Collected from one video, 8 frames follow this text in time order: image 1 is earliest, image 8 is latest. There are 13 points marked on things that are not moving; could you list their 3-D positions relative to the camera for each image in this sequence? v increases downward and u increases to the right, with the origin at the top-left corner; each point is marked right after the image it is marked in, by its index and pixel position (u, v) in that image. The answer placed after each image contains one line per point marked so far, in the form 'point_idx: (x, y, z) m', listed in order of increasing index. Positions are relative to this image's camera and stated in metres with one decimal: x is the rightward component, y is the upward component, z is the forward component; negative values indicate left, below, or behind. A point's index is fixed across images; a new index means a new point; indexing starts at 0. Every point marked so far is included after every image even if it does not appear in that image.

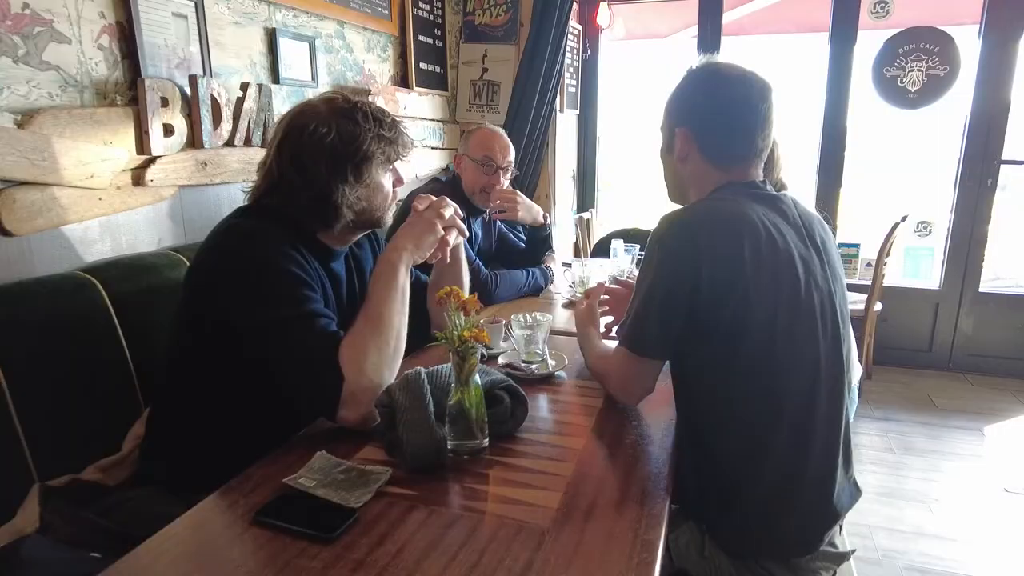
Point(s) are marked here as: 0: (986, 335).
0: (+2.3, -0.2, +3.1) m
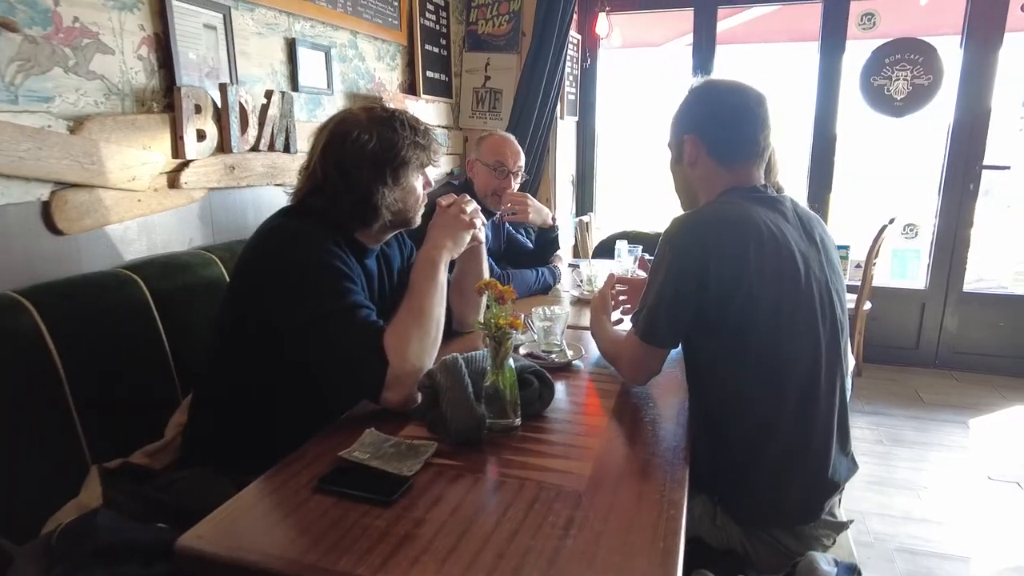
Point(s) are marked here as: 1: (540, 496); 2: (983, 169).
0: (+2.3, -0.2, +3.3) m
1: (0.0, -0.3, +0.9) m
2: (+2.2, +0.6, +3.1) m
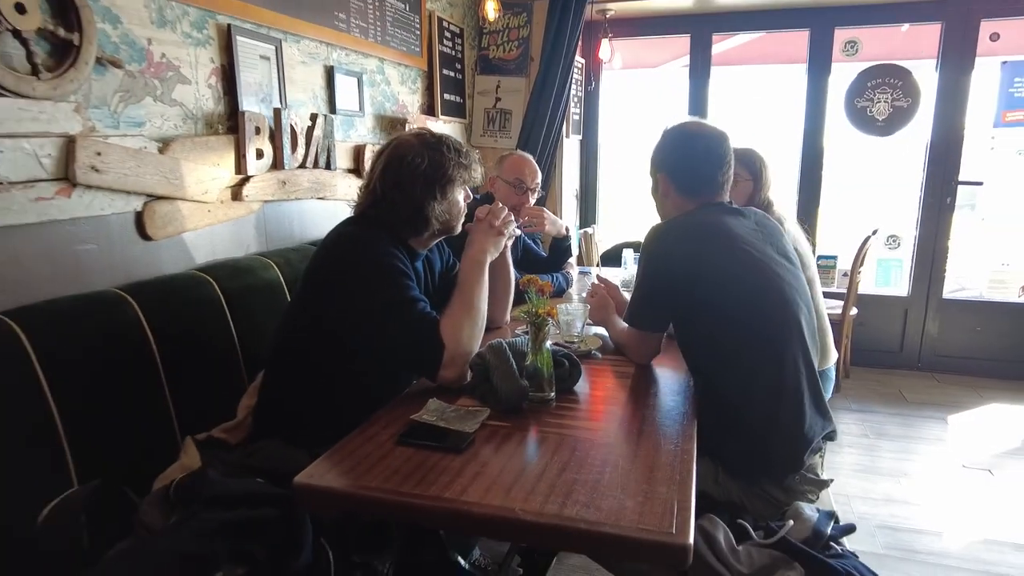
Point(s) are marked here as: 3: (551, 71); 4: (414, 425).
0: (+2.3, -0.3, +3.5) m
1: (+0.1, -0.3, +1.1) m
2: (+2.3, +0.5, +3.4) m
3: (+0.2, +1.1, +3.3) m
4: (-0.2, -0.2, +1.2) m
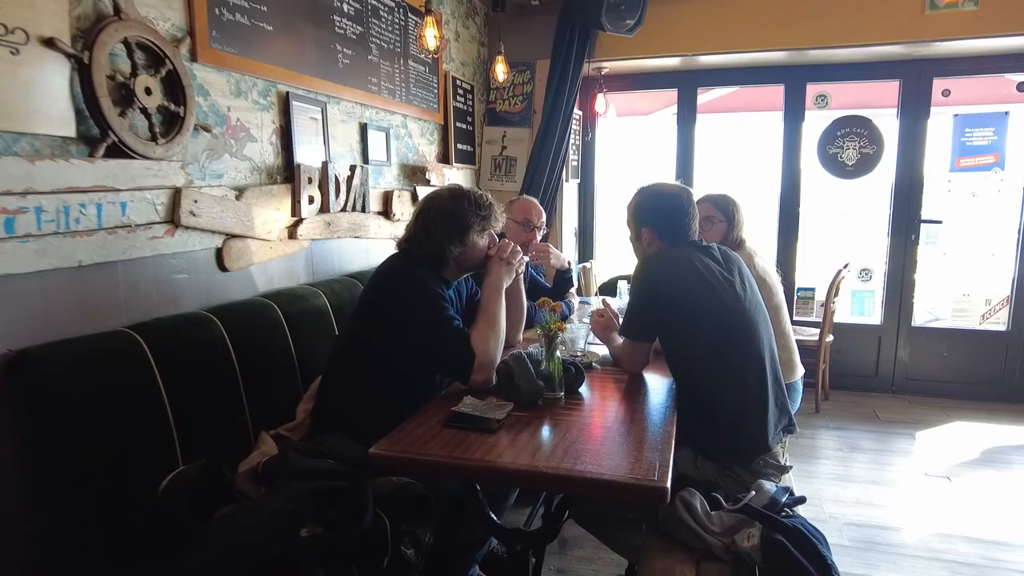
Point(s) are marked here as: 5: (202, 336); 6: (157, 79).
0: (+2.4, -0.4, +3.8) m
1: (+0.2, -0.3, +1.4) m
2: (+2.3, +0.4, +3.7) m
3: (+0.2, +0.9, +3.7) m
4: (-0.1, -0.3, +1.5) m
5: (-0.7, -0.1, +1.6) m
6: (-0.9, +0.5, +1.6) m
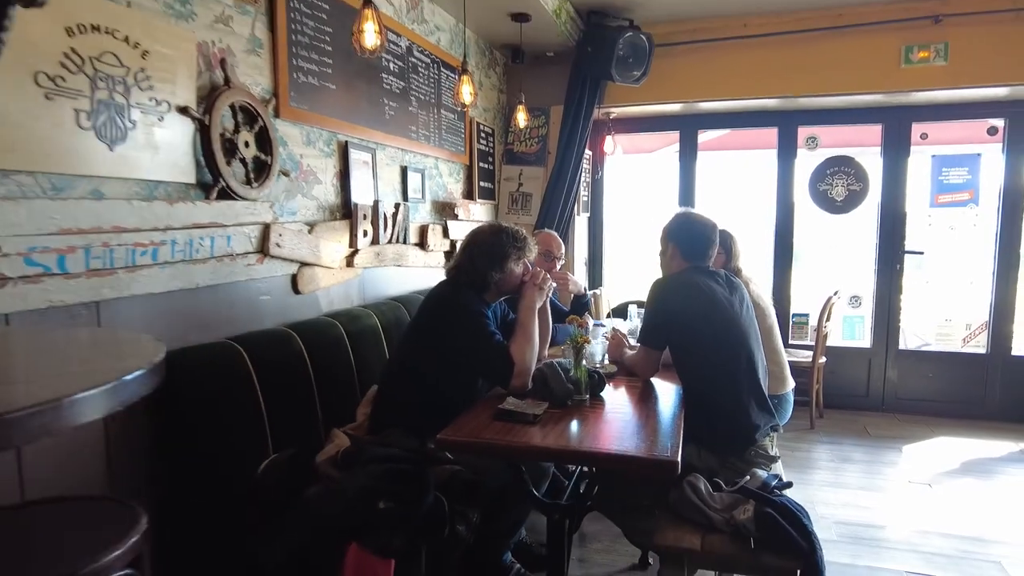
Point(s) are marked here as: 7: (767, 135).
0: (+2.5, -0.6, +4.1) m
1: (+0.2, -0.3, +1.7) m
2: (+2.4, +0.2, +4.1) m
3: (+0.3, +0.8, +4.0) m
4: (0.0, -0.3, +1.8) m
5: (-0.6, -0.2, +1.9) m
6: (-0.8, +0.5, +1.9) m
7: (+1.7, +1.0, +4.3) m
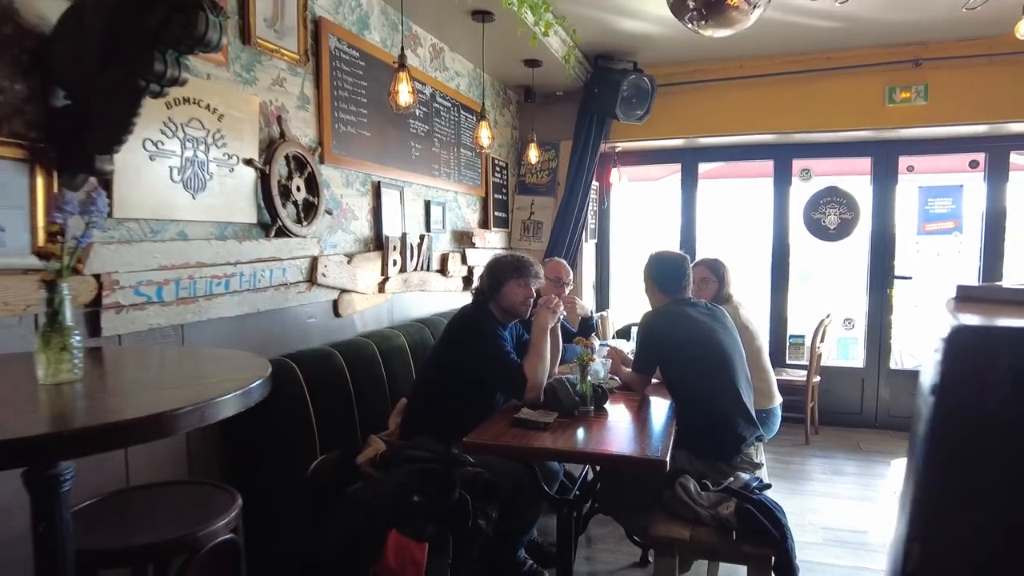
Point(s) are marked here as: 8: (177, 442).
0: (+2.5, -0.7, +4.3) m
1: (+0.3, -0.4, +2.0) m
2: (+2.5, +0.1, +4.3) m
3: (+0.4, +0.6, +4.3) m
4: (0.0, -0.4, +2.0) m
5: (-0.6, -0.2, +2.2) m
6: (-0.7, +0.4, +2.2) m
7: (+1.8, +0.8, +4.6) m
8: (-0.9, -0.4, +1.8) m
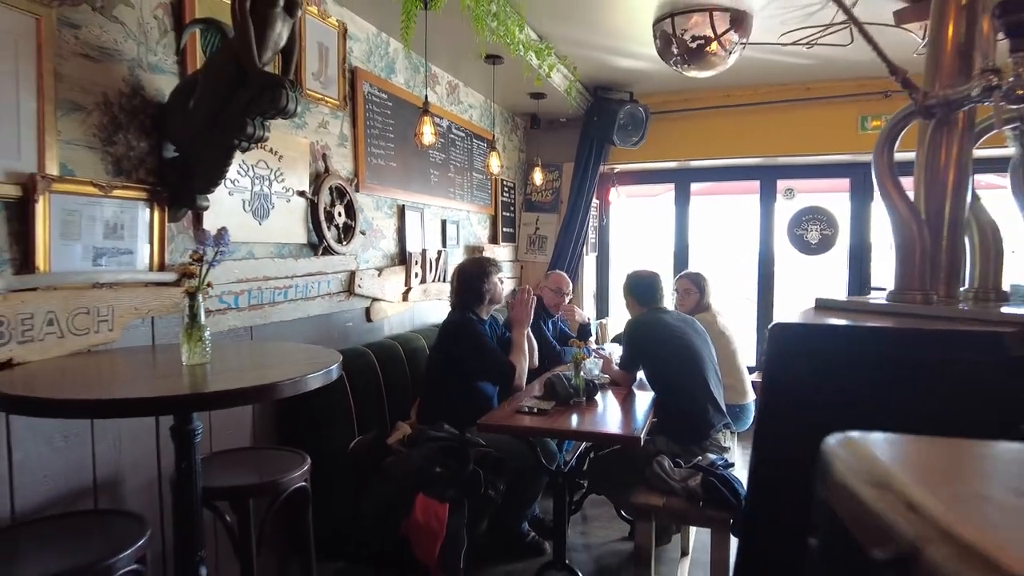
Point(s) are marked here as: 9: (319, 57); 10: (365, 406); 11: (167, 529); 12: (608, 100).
0: (+2.6, -0.8, +4.7) m
1: (+0.3, -0.5, +2.4) m
2: (+2.6, 0.0, +4.7) m
3: (+0.5, +0.6, +4.7) m
4: (0.0, -0.4, +2.4) m
5: (-0.6, -0.3, +2.6) m
6: (-0.7, +0.3, +2.7) m
7: (+1.8, +0.8, +5.0) m
8: (-0.9, -0.4, +2.2) m
9: (-0.7, +0.9, +2.5) m
10: (-0.6, -0.5, +2.5) m
11: (-1.0, -0.7, +1.8) m
12: (+0.6, +1.3, +4.4) m
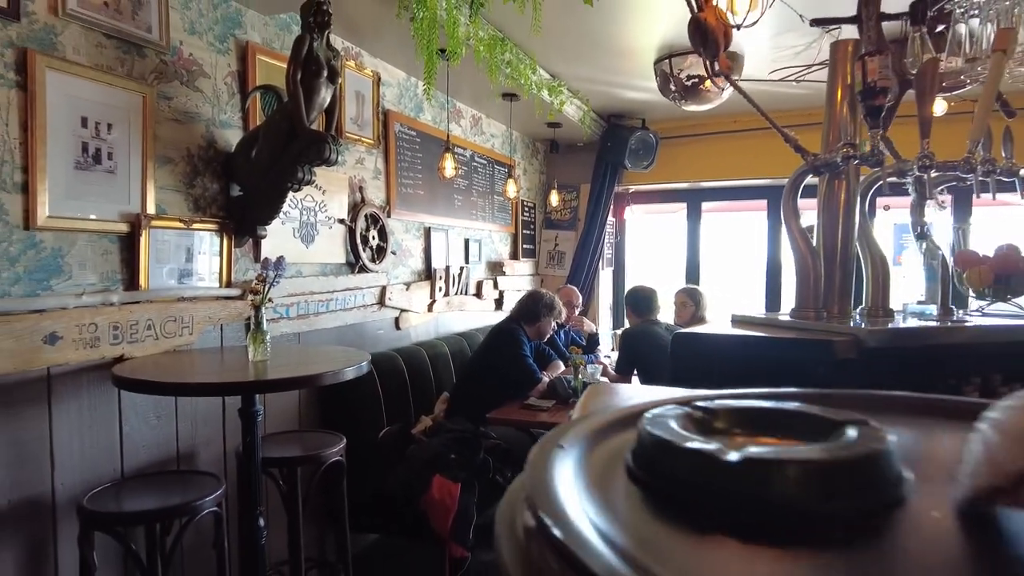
0: (+2.7, -0.9, +4.9) m
1: (+0.3, -0.5, +2.7) m
2: (+2.7, -0.1, +4.9) m
3: (+0.6, +0.5, +5.1) m
4: (+0.1, -0.5, +2.8) m
5: (-0.5, -0.3, +3.0) m
6: (-0.6, +0.3, +3.1) m
7: (+2.0, +0.7, +5.3) m
8: (-0.9, -0.5, +2.6) m
9: (-0.7, +0.8, +3.0) m
10: (-0.5, -0.5, +2.9) m
11: (-1.0, -0.7, +2.2) m
12: (+0.8, +1.2, +4.8) m
